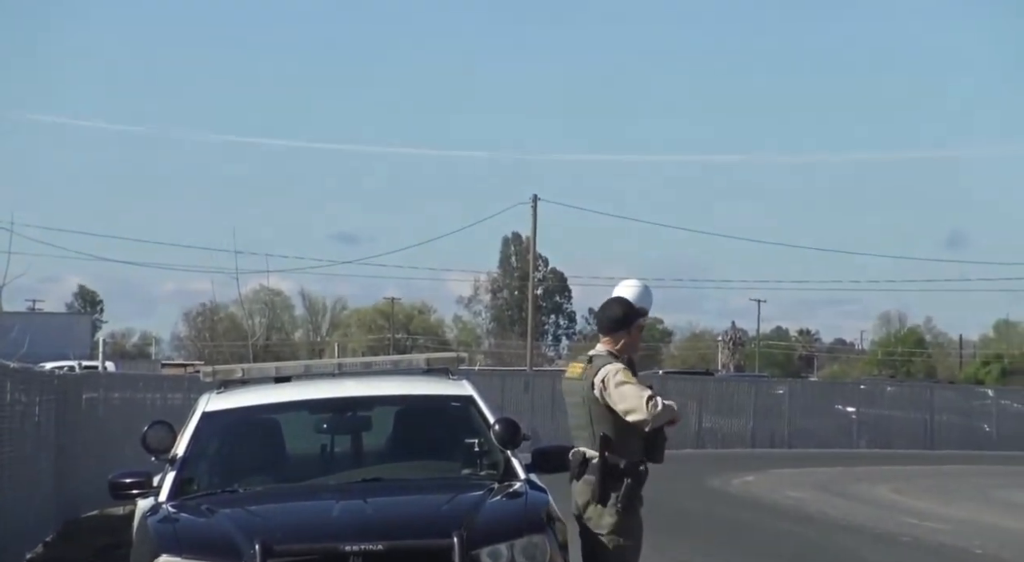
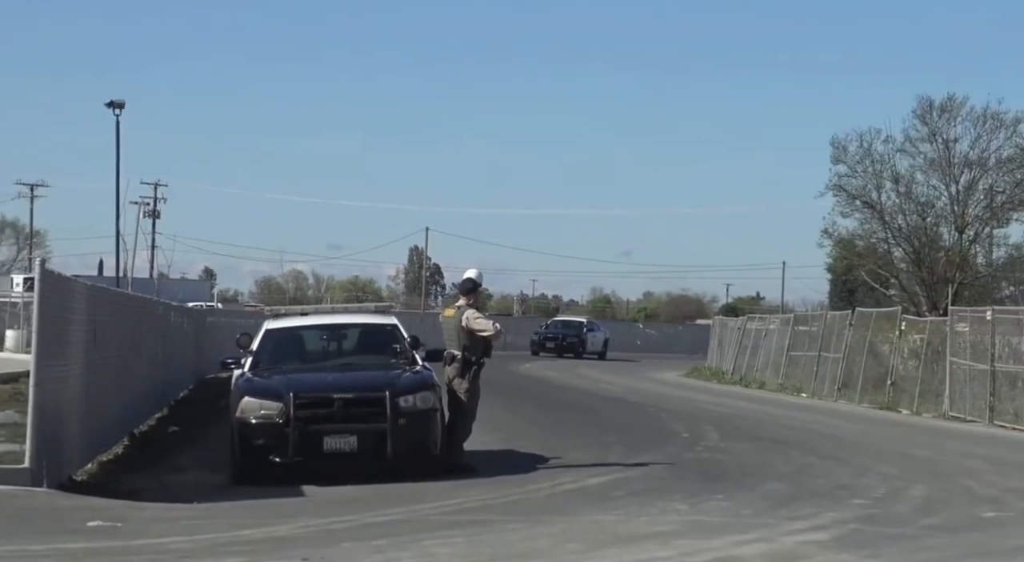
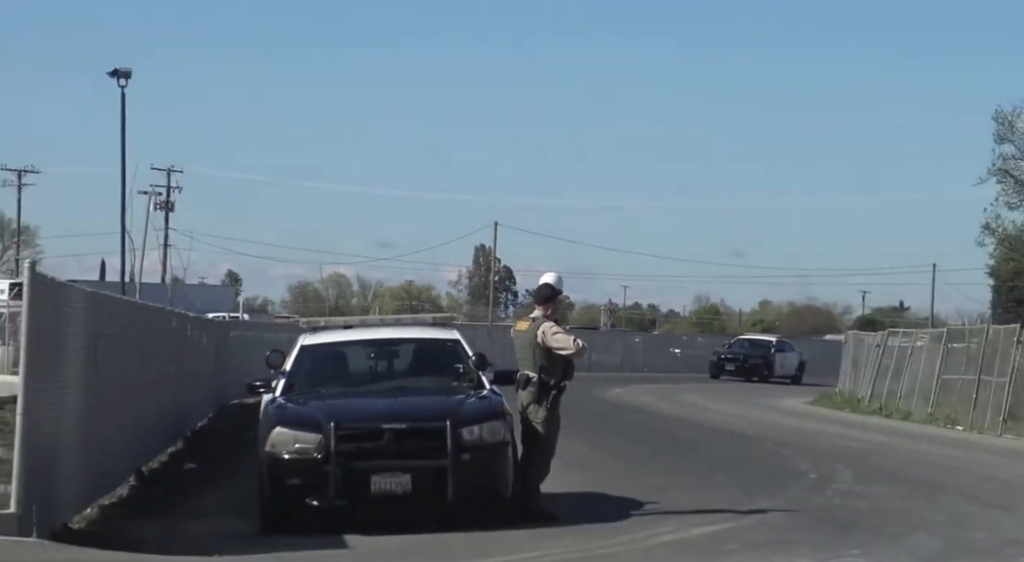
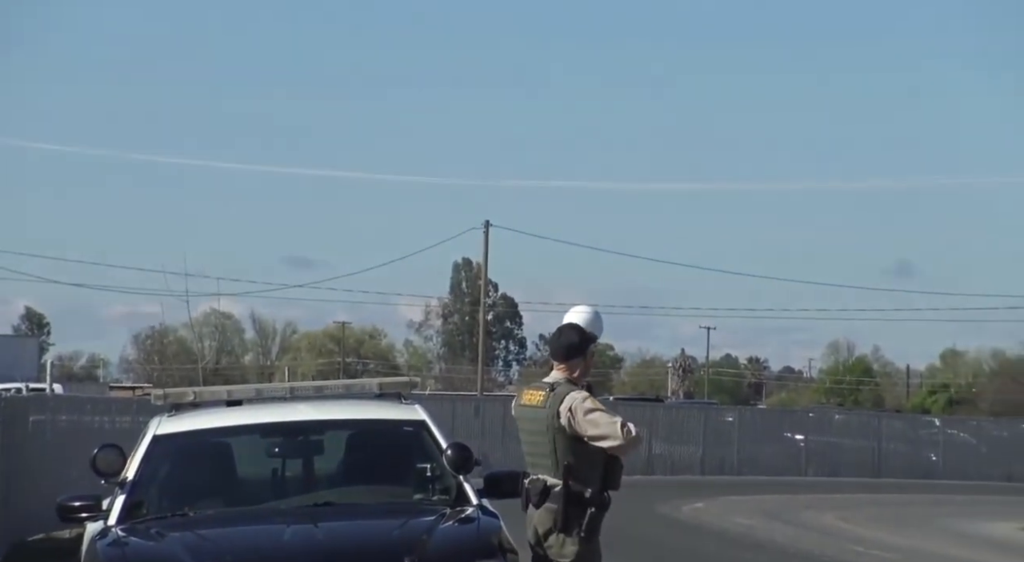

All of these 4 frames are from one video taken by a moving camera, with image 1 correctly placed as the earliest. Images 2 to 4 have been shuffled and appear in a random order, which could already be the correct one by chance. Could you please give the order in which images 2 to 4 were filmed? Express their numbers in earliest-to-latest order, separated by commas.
4, 3, 2
